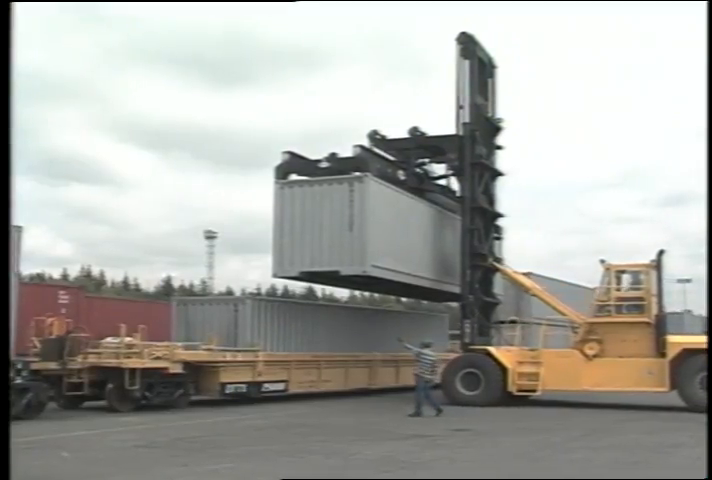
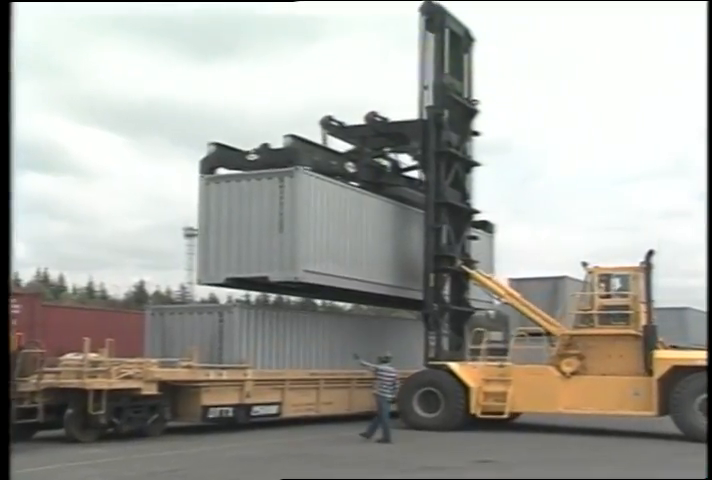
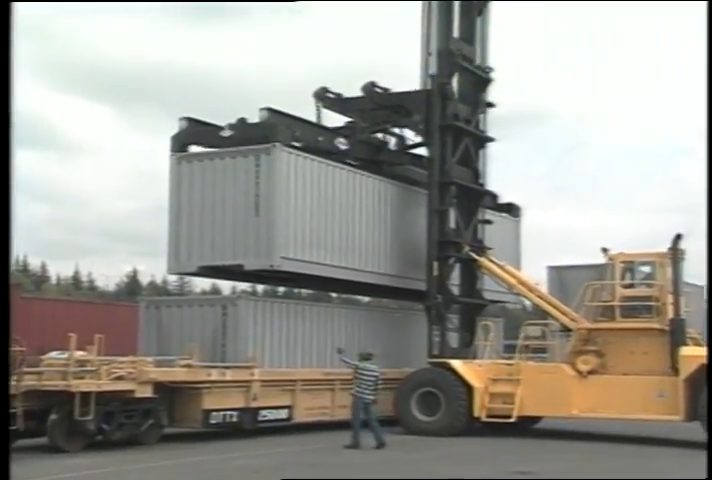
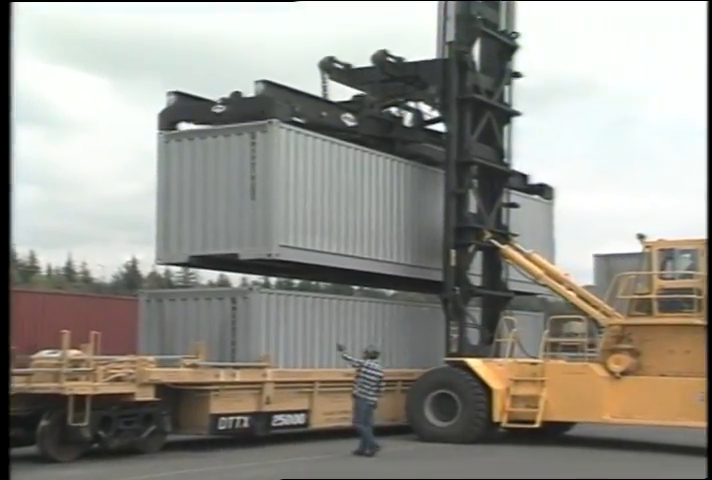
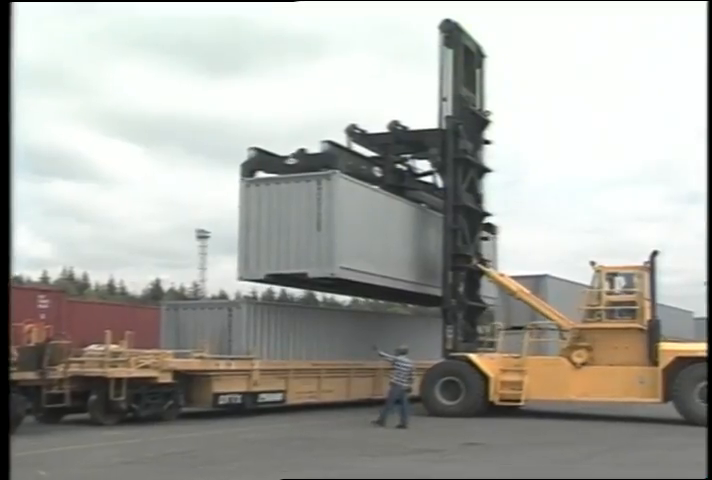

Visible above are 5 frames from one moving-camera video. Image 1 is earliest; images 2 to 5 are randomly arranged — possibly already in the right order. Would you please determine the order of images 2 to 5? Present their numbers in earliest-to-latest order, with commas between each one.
5, 2, 3, 4
